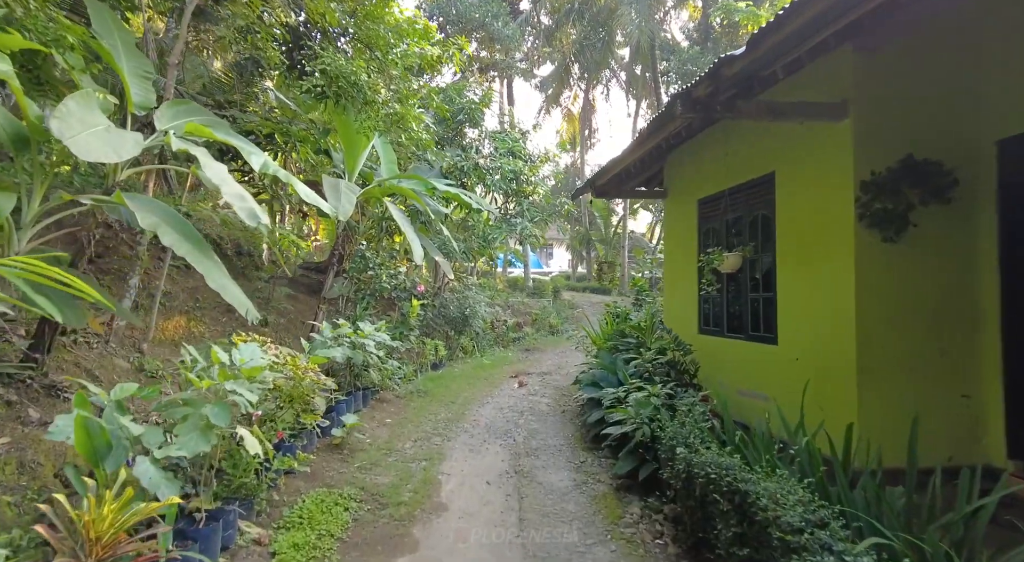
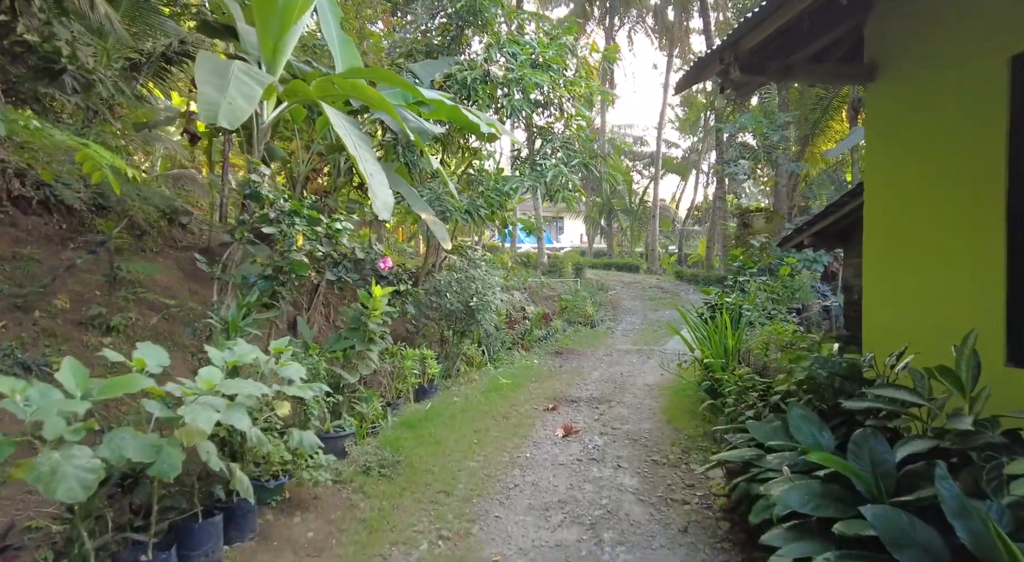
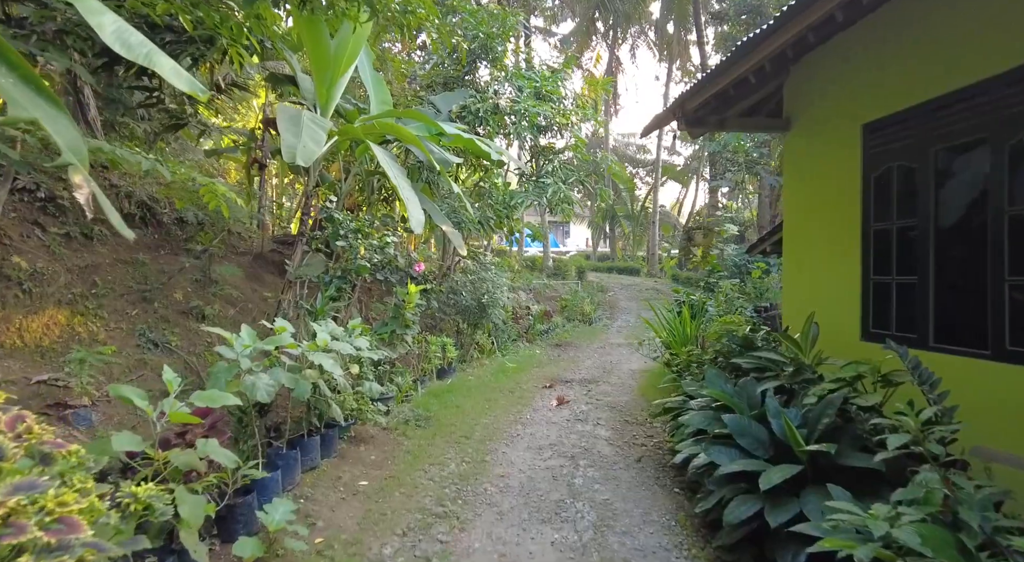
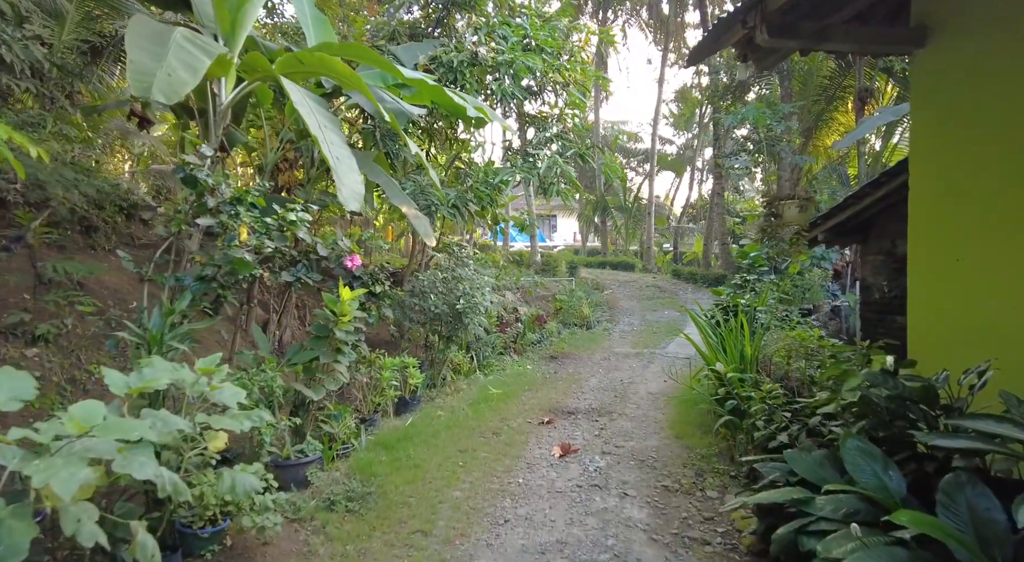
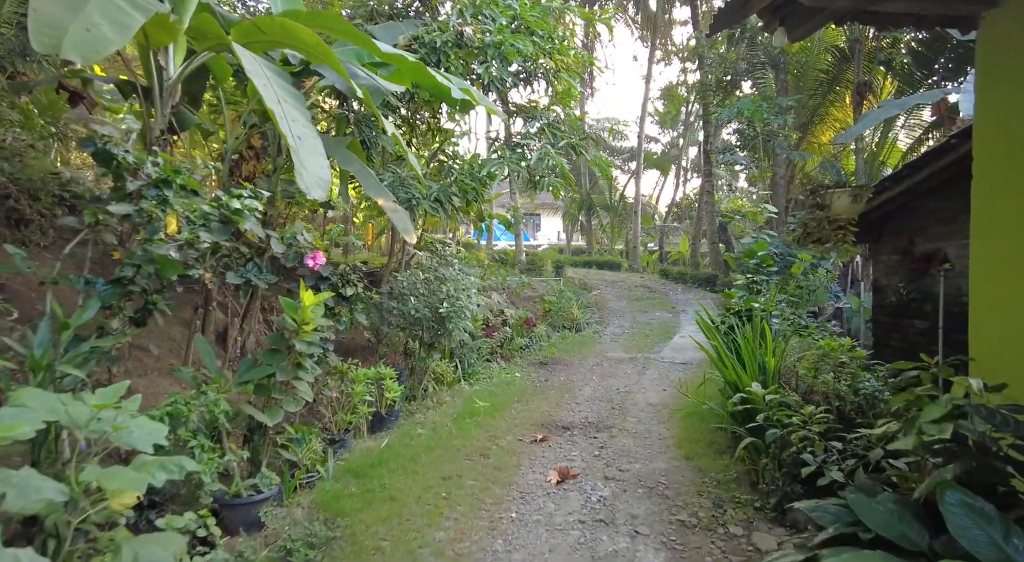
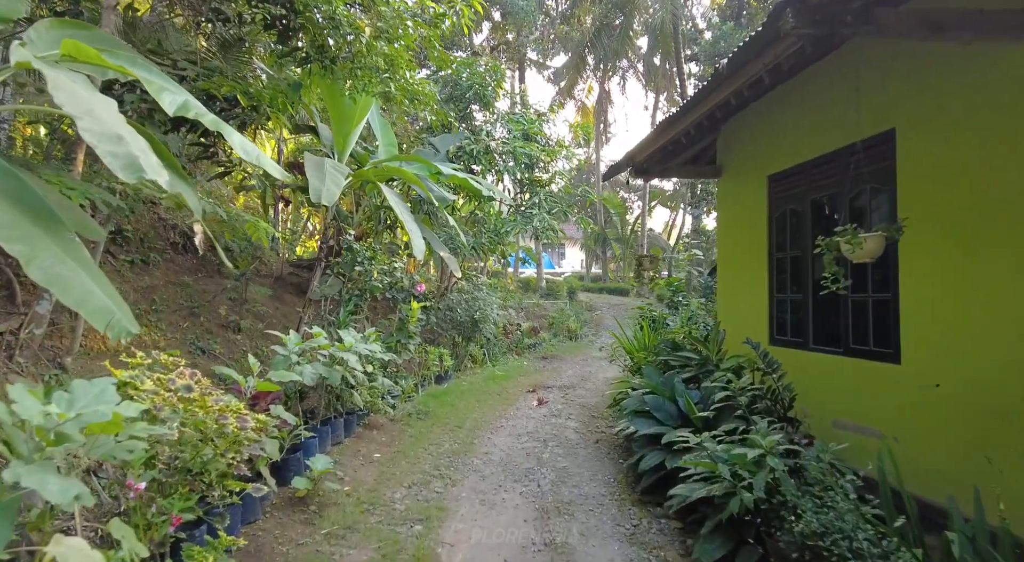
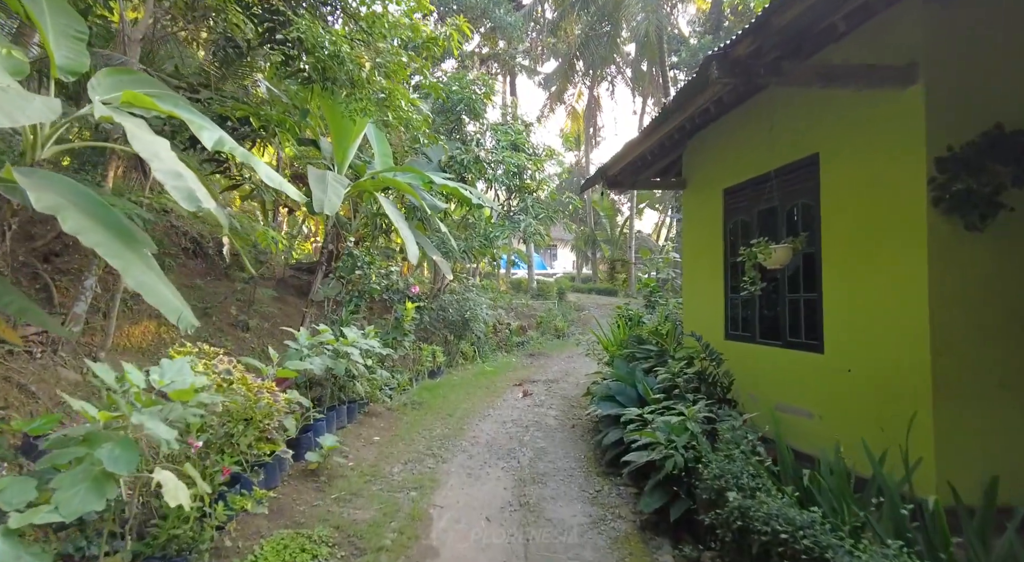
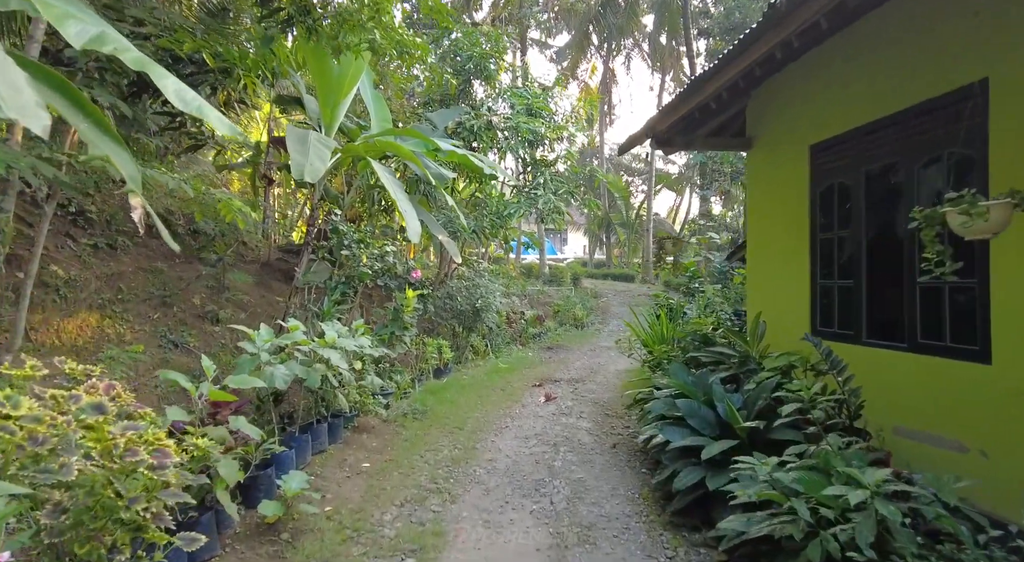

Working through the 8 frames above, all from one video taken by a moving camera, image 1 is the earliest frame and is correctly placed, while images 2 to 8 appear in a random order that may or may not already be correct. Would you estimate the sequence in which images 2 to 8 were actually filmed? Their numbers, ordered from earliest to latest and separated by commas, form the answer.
7, 6, 8, 3, 2, 4, 5
